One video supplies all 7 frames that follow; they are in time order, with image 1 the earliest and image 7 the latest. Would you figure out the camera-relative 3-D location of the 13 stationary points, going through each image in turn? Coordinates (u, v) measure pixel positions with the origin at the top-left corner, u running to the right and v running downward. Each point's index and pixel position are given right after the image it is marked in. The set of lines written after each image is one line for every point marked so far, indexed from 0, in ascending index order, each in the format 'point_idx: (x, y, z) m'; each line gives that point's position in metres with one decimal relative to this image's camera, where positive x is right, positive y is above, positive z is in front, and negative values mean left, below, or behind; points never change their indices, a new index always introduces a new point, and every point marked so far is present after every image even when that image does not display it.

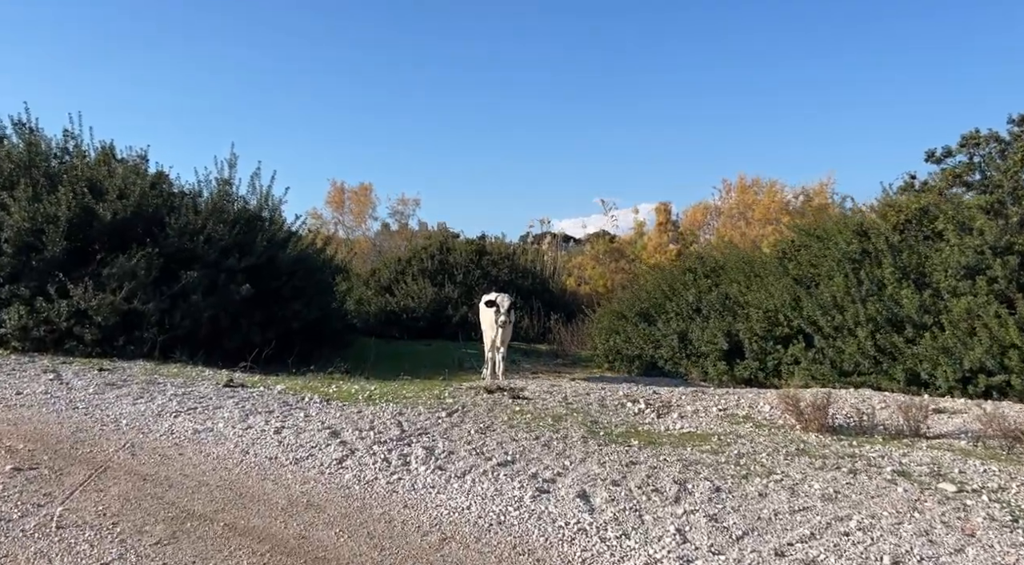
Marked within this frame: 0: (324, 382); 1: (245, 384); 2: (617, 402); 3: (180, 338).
0: (-2.9, -1.6, +11.3) m
1: (-3.9, -1.5, +10.5) m
2: (+1.4, -1.6, +9.7) m
3: (-6.0, -1.0, +13.0) m
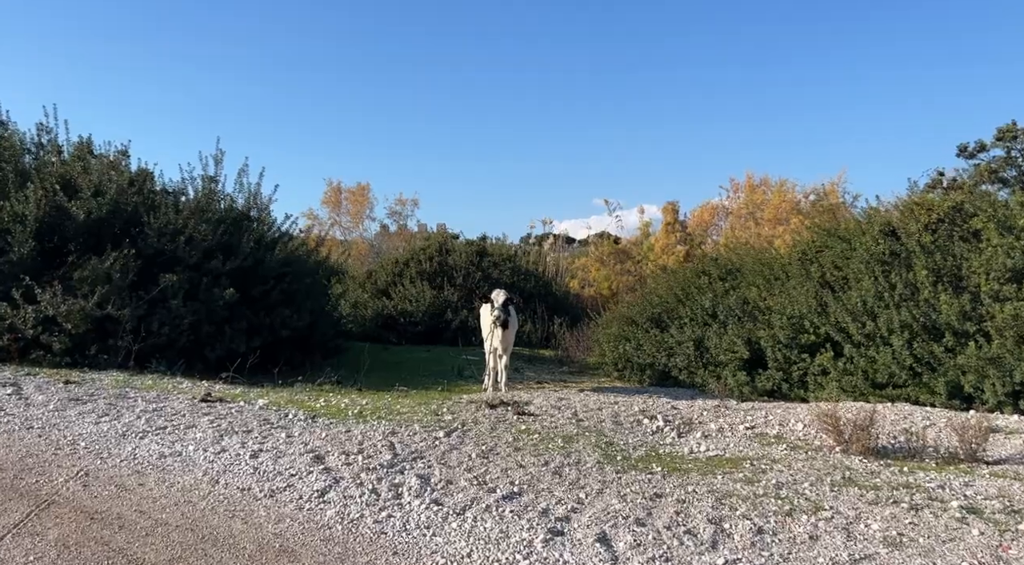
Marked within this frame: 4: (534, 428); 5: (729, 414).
0: (-2.9, -1.7, +10.4) m
1: (-3.8, -1.6, +9.7) m
2: (+1.5, -1.6, +8.8) m
3: (-5.9, -1.1, +12.2) m
4: (+0.2, -1.6, +8.2) m
5: (+2.6, -1.6, +8.8) m
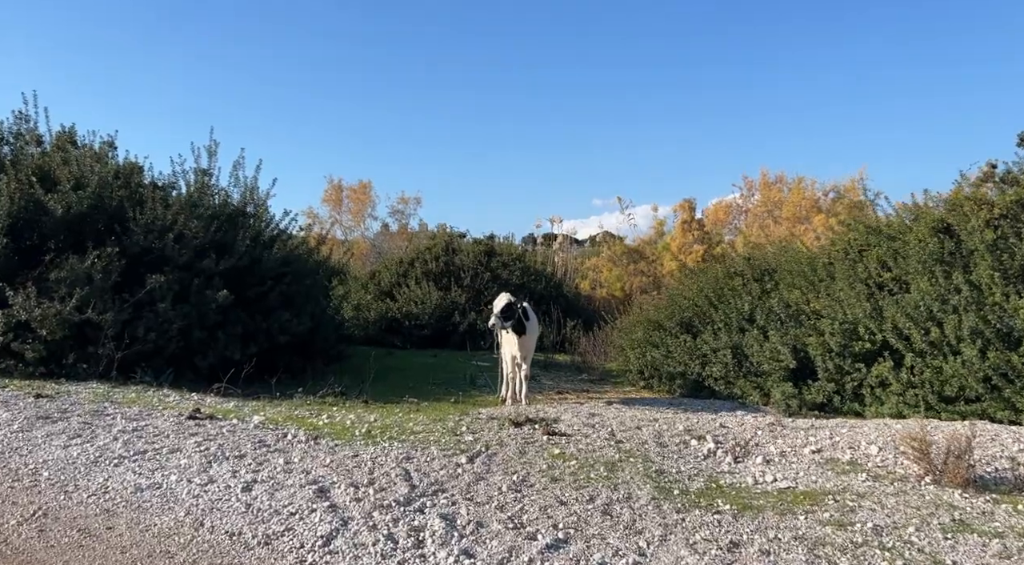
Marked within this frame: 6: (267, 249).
0: (-2.6, -1.7, +9.4) m
1: (-3.5, -1.6, +8.6) m
2: (+1.8, -1.7, +7.7) m
3: (-5.6, -1.1, +11.1) m
4: (+0.6, -1.7, +7.1) m
5: (+2.9, -1.6, +7.7) m
6: (-4.5, +0.6, +13.2) m
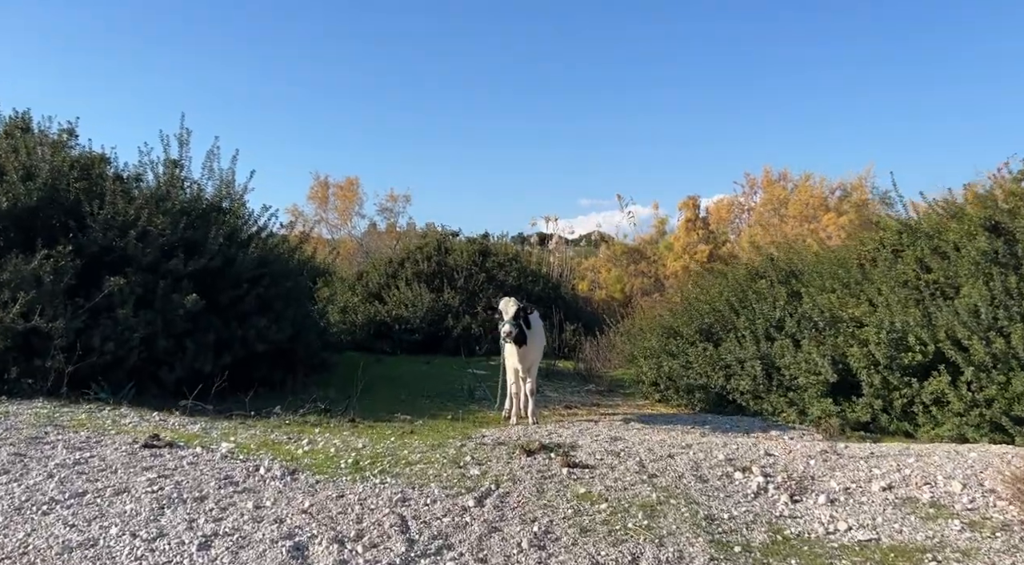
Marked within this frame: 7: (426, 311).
0: (-2.5, -1.7, +8.2) m
1: (-3.4, -1.6, +7.4) m
2: (+1.9, -1.7, +6.6) m
3: (-5.6, -1.1, +9.8) m
4: (+0.7, -1.7, +6.0) m
5: (+3.1, -1.7, +6.6) m
6: (-4.4, +0.6, +12.0) m
7: (-2.3, -0.8, +19.8) m
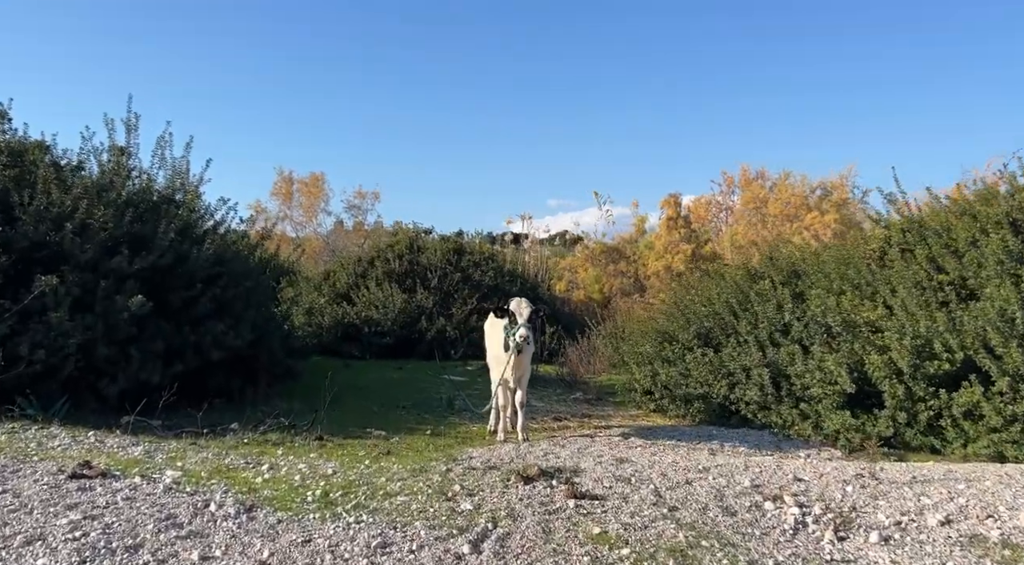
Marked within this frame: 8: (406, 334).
0: (-2.6, -1.7, +7.1) m
1: (-3.5, -1.6, +6.3) m
2: (+1.9, -1.7, +5.7) m
3: (-5.7, -1.1, +8.7) m
4: (+0.7, -1.7, +5.0) m
5: (+3.0, -1.7, +5.8) m
6: (-4.7, +0.6, +10.8) m
7: (-2.9, -0.8, +18.7) m
8: (-2.8, -1.3, +18.8) m
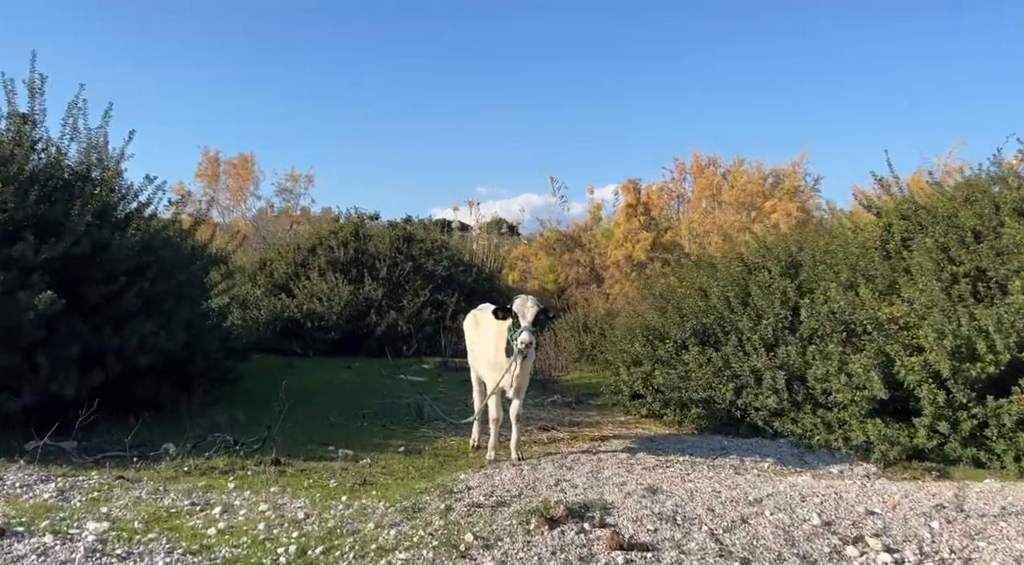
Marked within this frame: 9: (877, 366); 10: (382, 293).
0: (-2.5, -1.7, +5.7) m
1: (-3.3, -1.6, +4.8) m
2: (+2.0, -1.7, +4.8) m
3: (-5.8, -1.1, +6.9) m
4: (+1.0, -1.7, +4.0) m
5: (+3.2, -1.7, +5.0) m
6: (-5.0, +0.6, +9.2) m
7: (-4.0, -0.6, +17.2) m
8: (-3.8, -1.1, +17.3) m
9: (+3.8, -0.9, +7.6) m
10: (-3.1, -0.3, +17.6) m
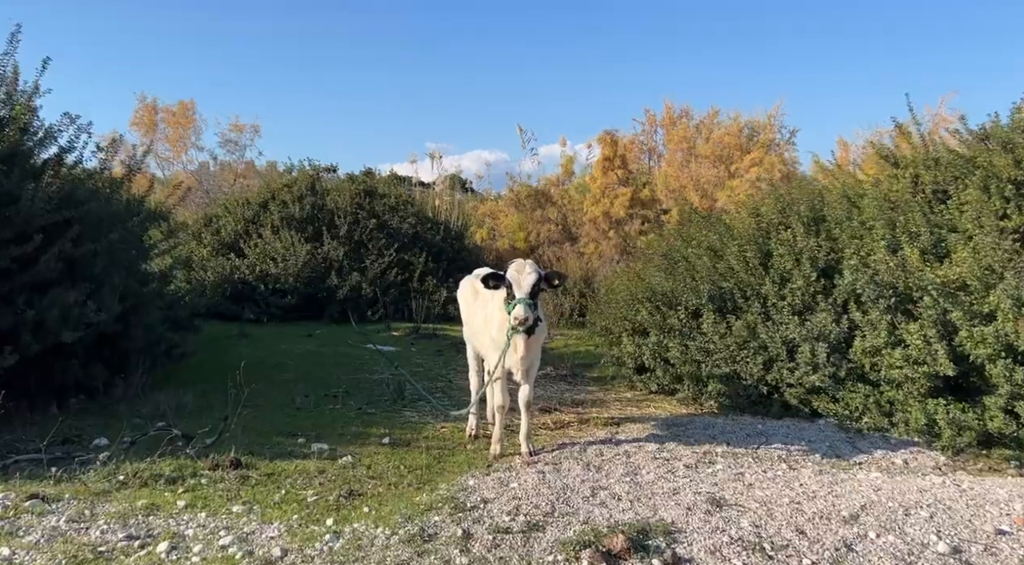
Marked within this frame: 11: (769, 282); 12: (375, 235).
0: (-2.3, -1.5, +4.4) m
1: (-3.0, -1.4, +3.4) m
2: (+2.3, -1.5, +3.7) m
3: (-5.6, -0.8, +5.3) m
4: (+1.3, -1.6, +2.9) m
5: (+3.4, -1.5, +4.0) m
6: (-5.0, +1.1, +7.5) m
7: (-4.5, +0.3, +15.7) m
8: (-4.4, -0.2, +15.8) m
9: (+3.9, -0.5, +6.6) m
10: (-3.7, +0.7, +16.1) m
11: (+3.0, 0.0, +8.4) m
12: (-3.2, +1.1, +16.7) m
